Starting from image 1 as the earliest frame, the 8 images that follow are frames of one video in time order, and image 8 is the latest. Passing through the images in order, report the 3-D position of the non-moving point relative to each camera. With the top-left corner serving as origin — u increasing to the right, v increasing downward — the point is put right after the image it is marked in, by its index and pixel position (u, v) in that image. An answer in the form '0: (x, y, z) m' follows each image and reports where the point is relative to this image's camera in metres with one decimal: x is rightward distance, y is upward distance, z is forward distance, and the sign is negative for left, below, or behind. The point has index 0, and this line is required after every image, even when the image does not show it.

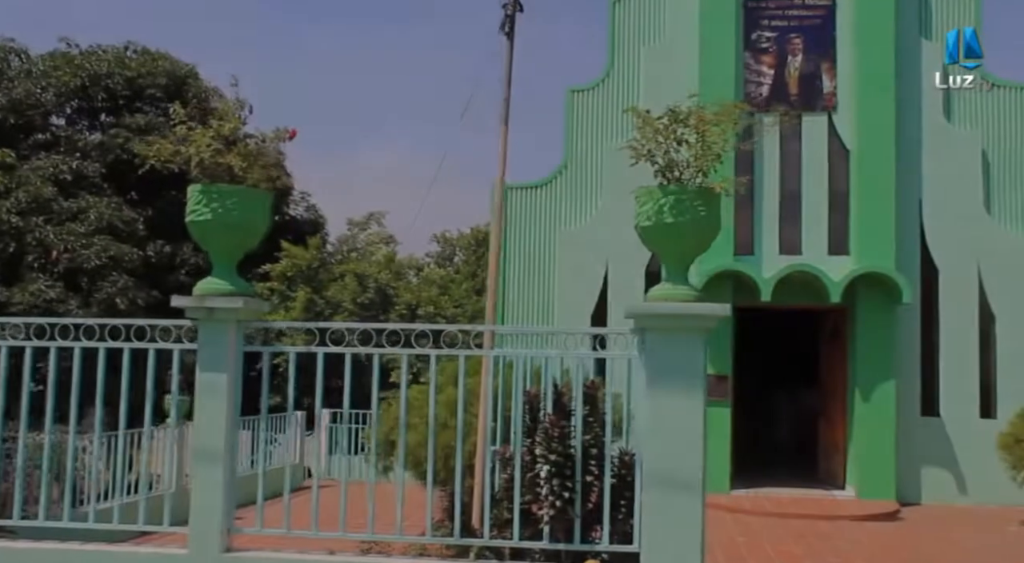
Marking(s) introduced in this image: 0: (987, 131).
0: (+6.4, +2.0, +12.6) m
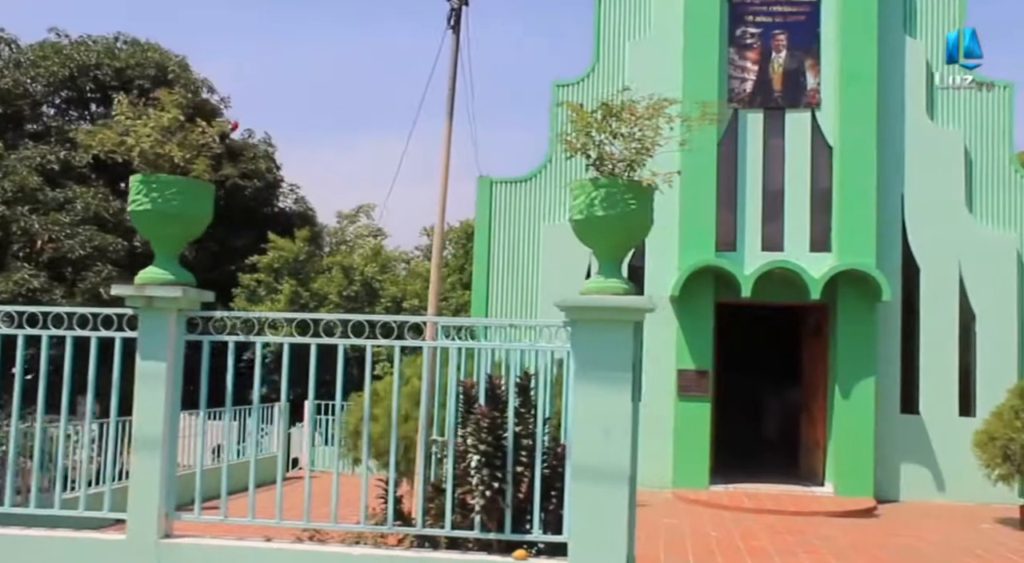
0: (+6.2, +2.0, +12.6) m
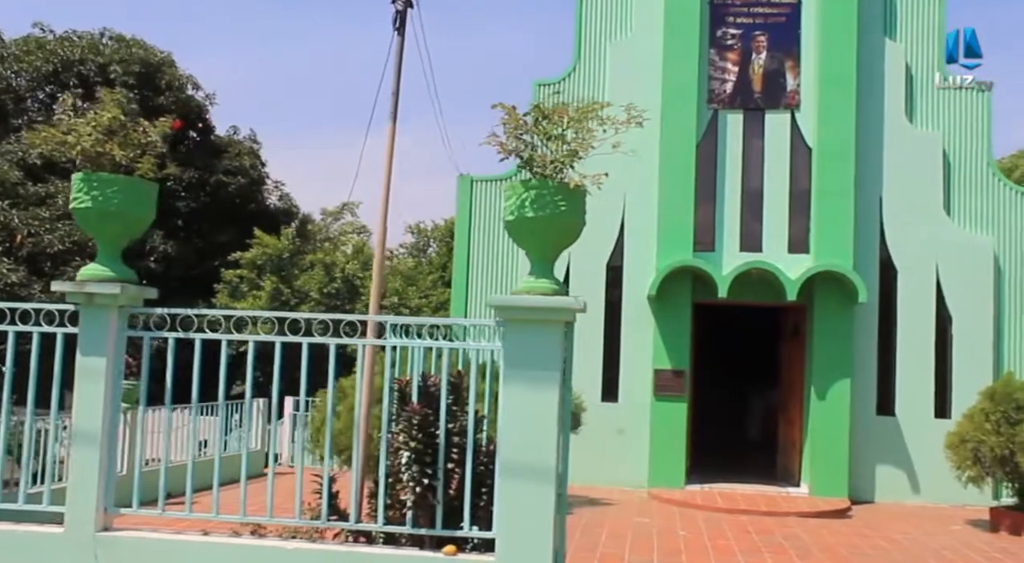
0: (+5.9, +2.0, +12.6) m
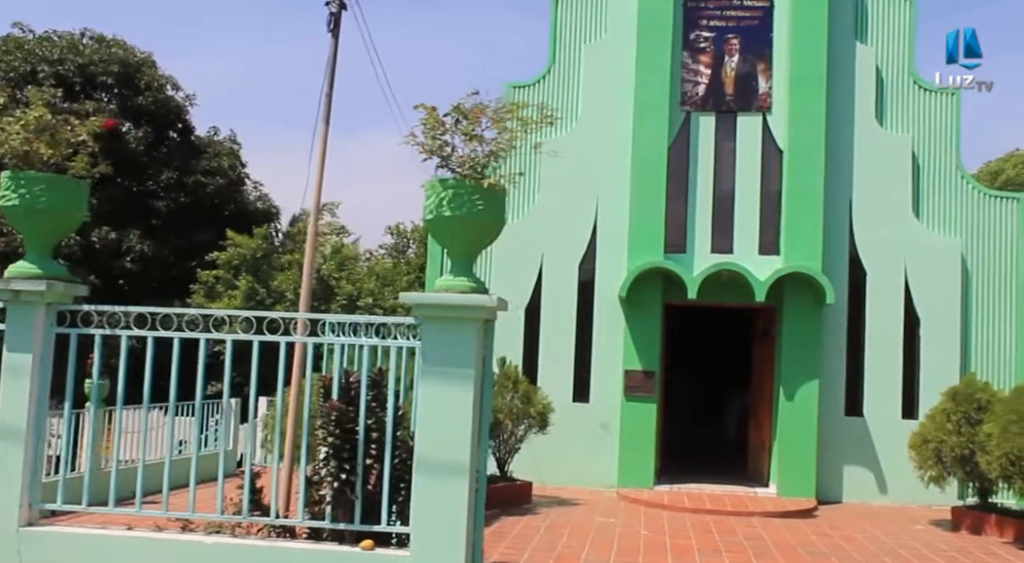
0: (+5.5, +2.0, +12.7) m
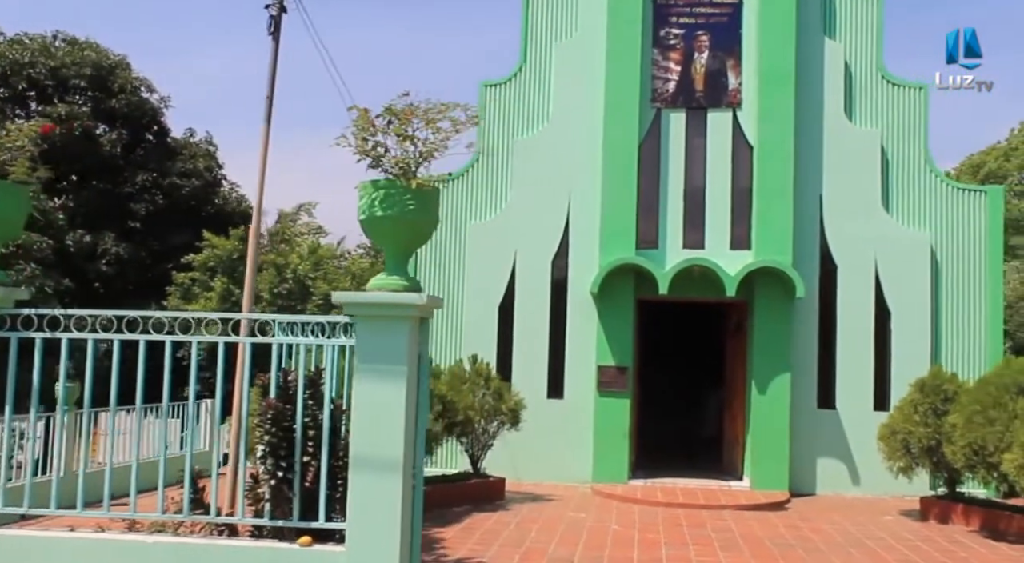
0: (+5.1, +2.1, +12.8) m
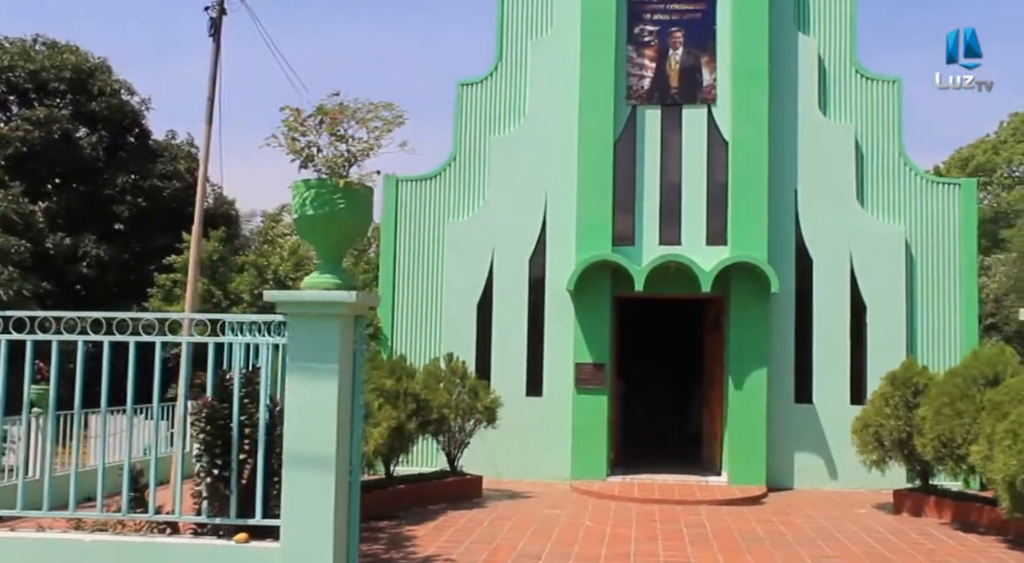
0: (+4.8, +2.2, +12.8) m
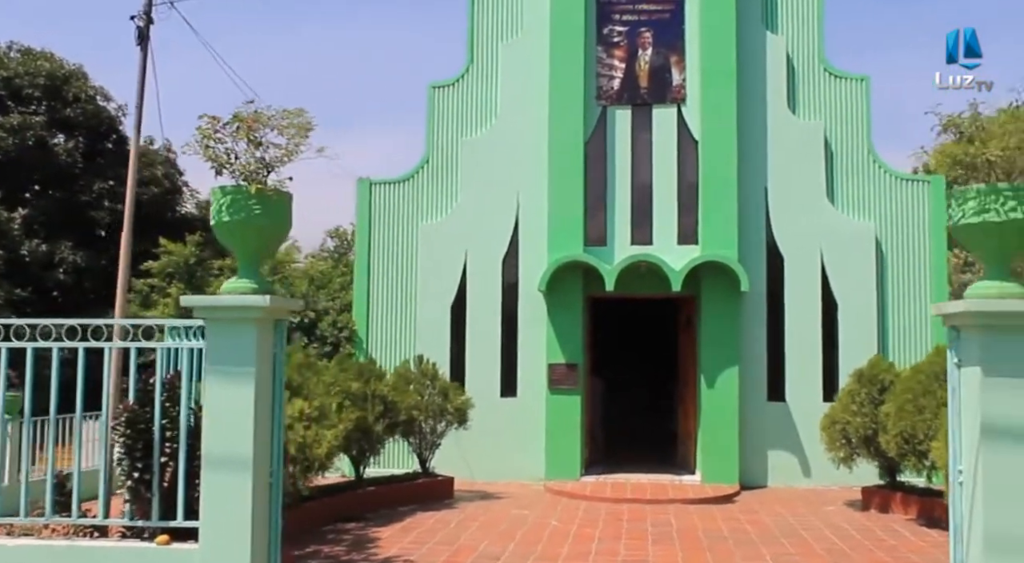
0: (+4.4, +2.2, +12.9) m
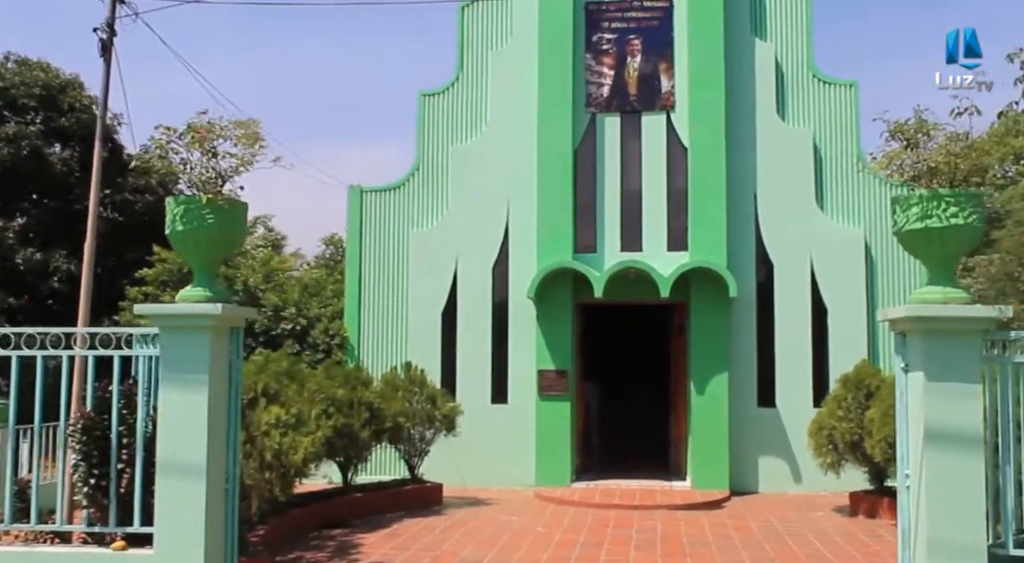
0: (+4.3, +2.1, +12.9) m
